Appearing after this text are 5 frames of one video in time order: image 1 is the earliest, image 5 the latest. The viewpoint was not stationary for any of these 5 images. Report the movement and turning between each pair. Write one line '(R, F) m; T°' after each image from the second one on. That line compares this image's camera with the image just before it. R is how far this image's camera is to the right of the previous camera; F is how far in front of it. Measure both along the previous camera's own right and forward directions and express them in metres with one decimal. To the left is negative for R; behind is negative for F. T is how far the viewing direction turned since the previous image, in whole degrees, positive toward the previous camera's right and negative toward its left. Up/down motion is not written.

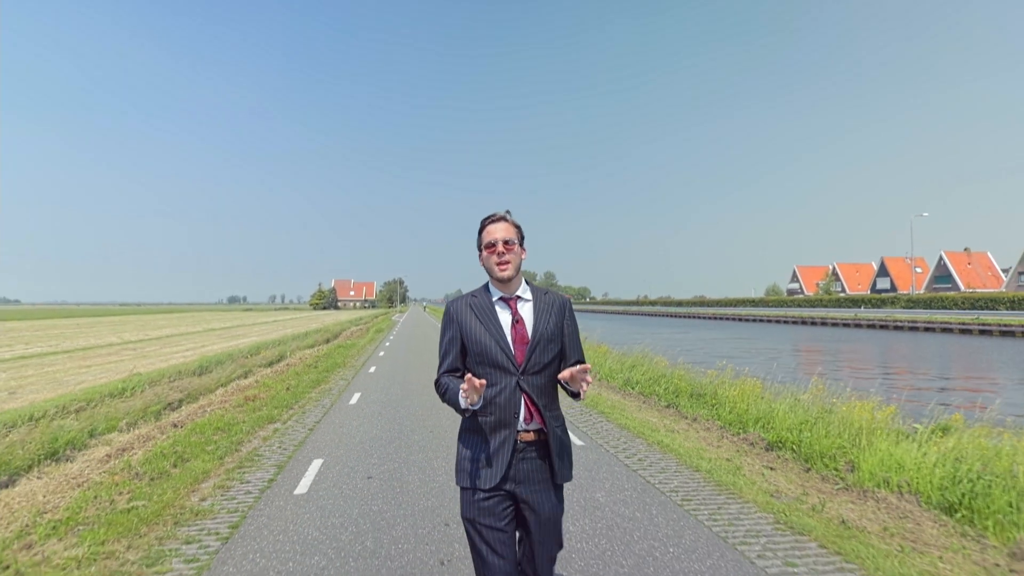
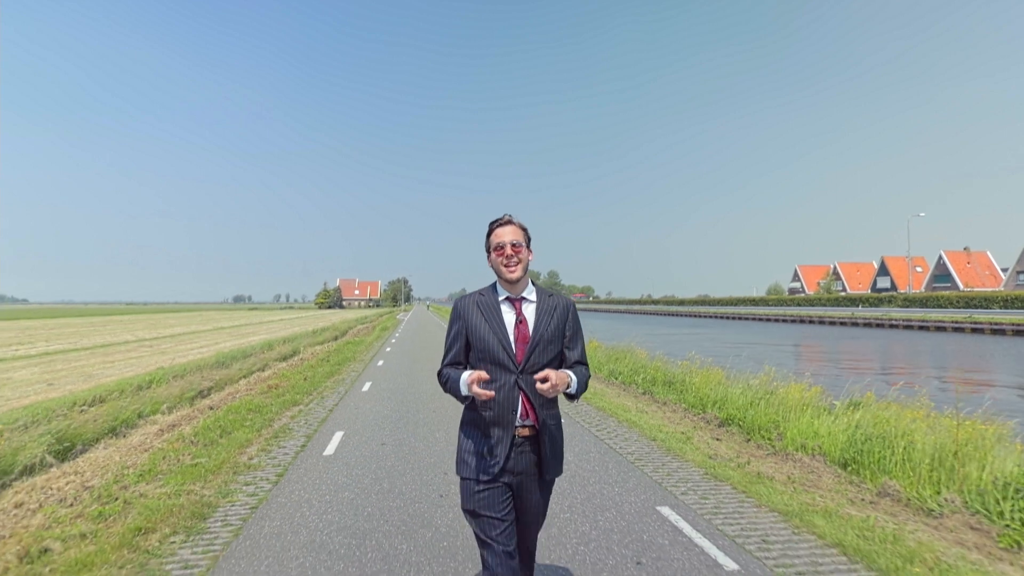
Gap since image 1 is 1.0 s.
(+0.1, -1.0) m; 0°
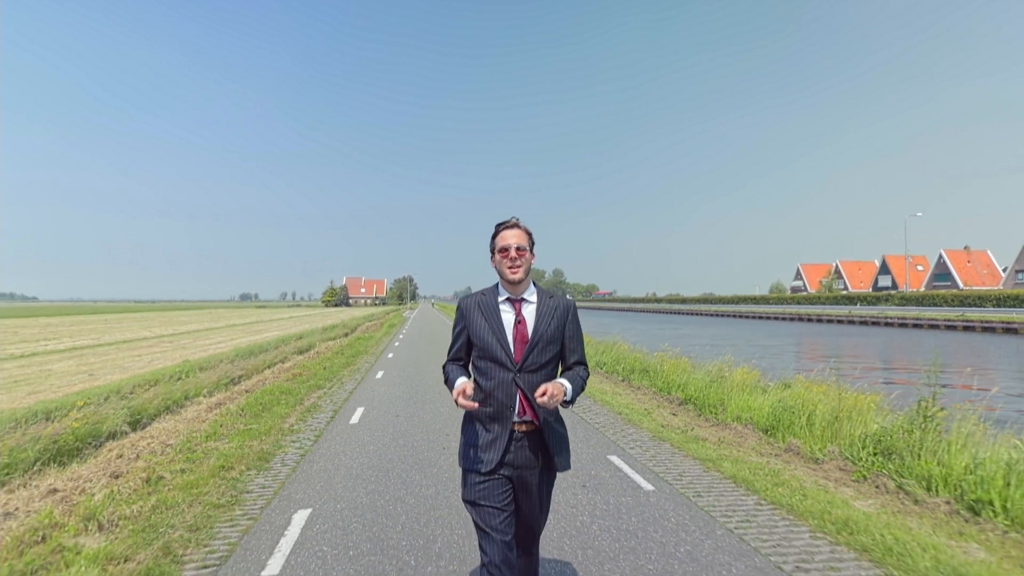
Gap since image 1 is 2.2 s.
(+0.1, -1.2) m; 0°
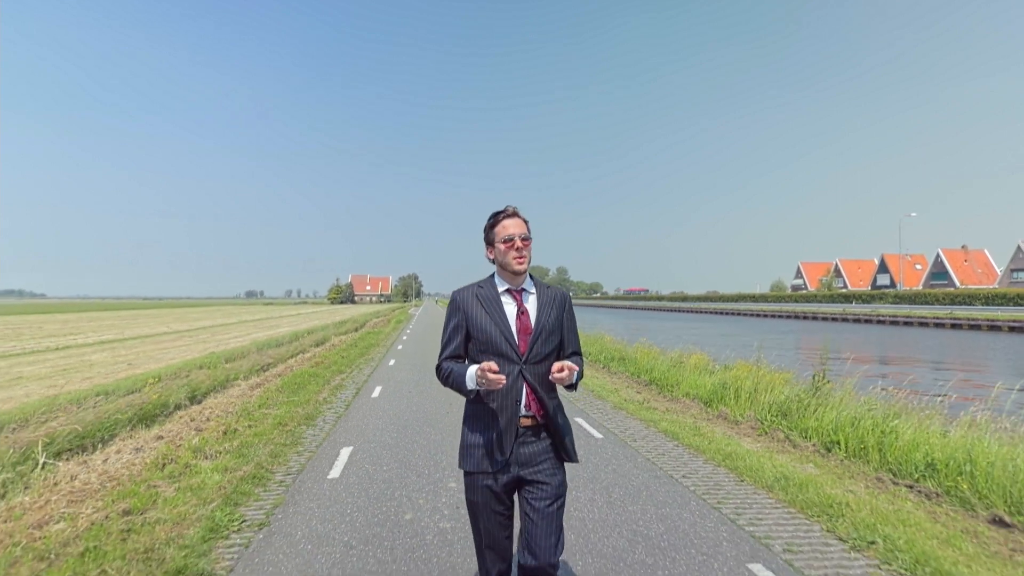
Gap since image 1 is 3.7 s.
(+0.1, -1.4) m; 0°
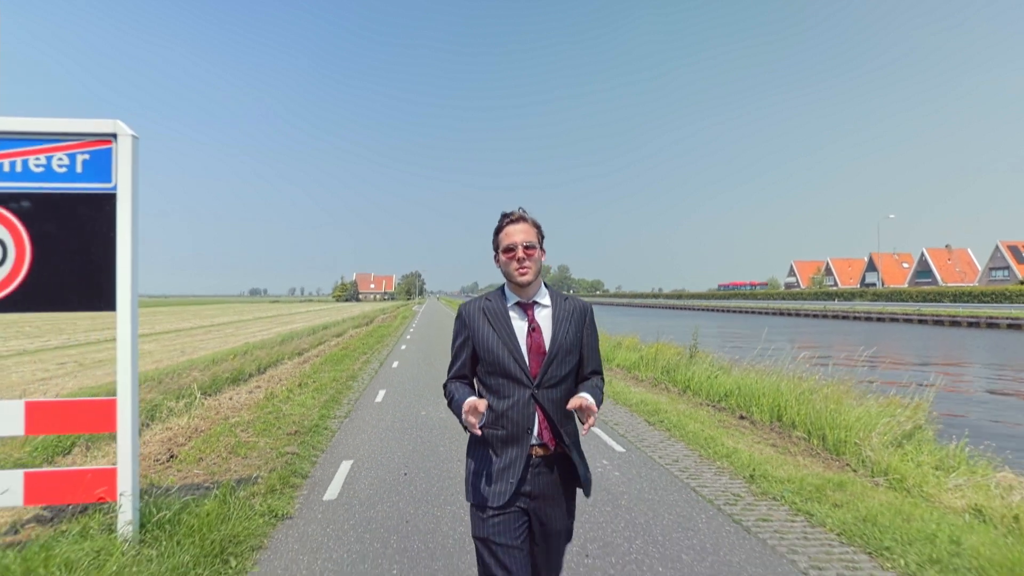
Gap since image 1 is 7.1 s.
(+0.1, -2.7) m; 0°
